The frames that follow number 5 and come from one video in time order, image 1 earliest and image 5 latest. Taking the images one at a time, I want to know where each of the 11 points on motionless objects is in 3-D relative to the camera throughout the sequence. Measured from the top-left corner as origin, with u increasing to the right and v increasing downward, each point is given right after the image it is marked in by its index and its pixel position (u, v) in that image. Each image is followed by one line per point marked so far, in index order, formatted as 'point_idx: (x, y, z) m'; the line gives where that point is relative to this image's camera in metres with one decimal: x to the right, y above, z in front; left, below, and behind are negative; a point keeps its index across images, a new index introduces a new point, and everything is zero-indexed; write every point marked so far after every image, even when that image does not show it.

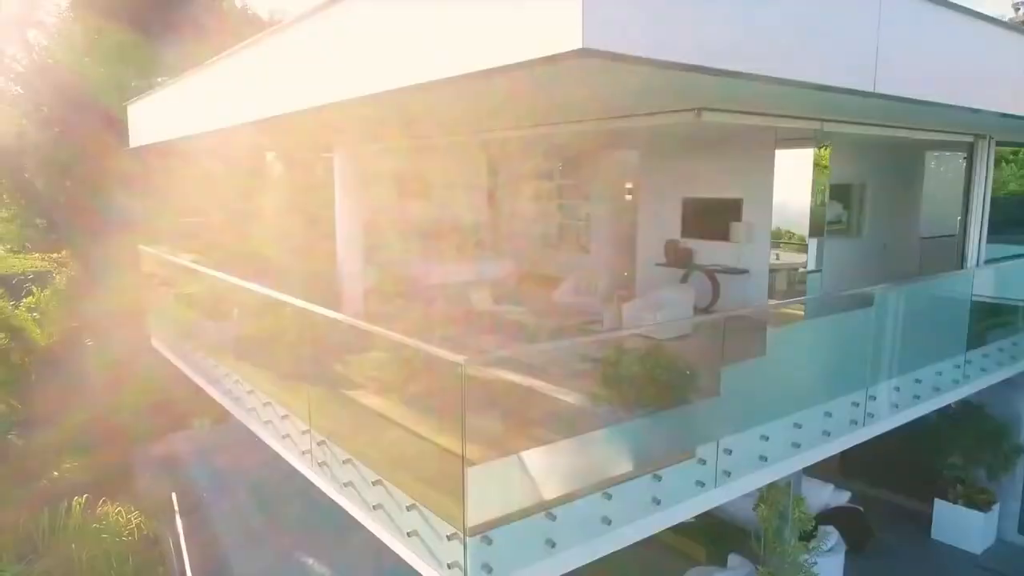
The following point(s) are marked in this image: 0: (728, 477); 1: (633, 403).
0: (+1.6, -1.4, +5.5) m
1: (+0.8, -0.8, +4.9) m
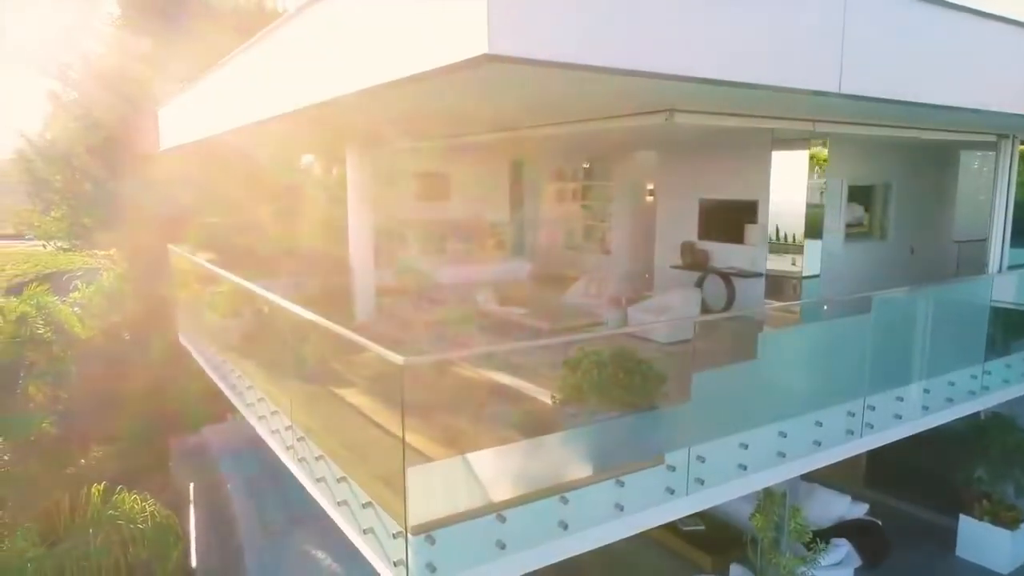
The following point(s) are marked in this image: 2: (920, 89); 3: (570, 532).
0: (+1.4, -1.5, +5.4) m
1: (+0.5, -0.8, +4.9) m
2: (+3.0, +1.4, +5.4) m
3: (+0.4, -1.6, +4.8) m
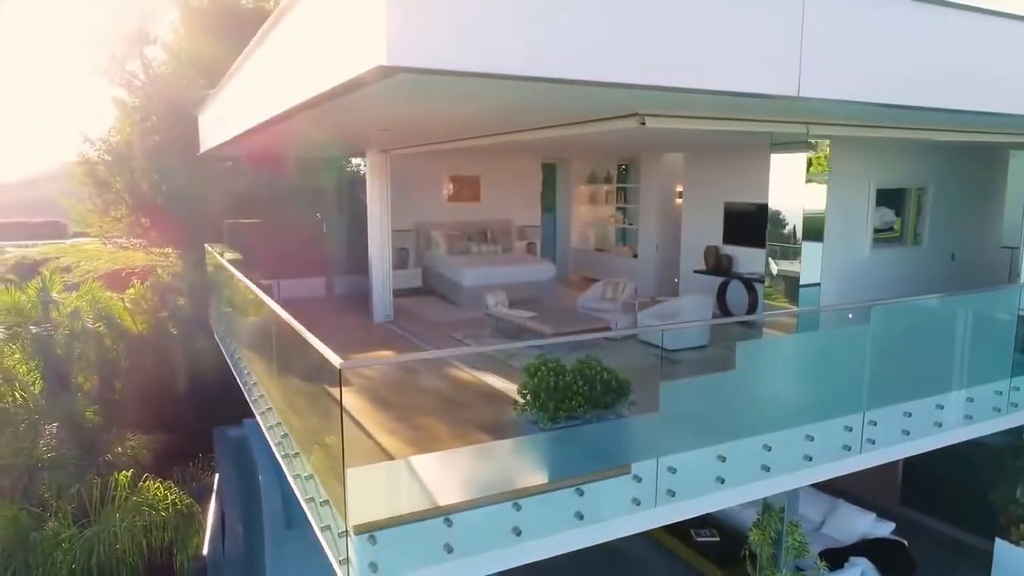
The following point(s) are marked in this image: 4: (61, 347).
0: (+1.2, -1.5, +5.3) m
1: (+0.3, -0.8, +4.9) m
2: (+2.8, +1.4, +5.1) m
3: (+0.1, -1.6, +4.7) m
4: (-6.4, -0.8, +10.5) m
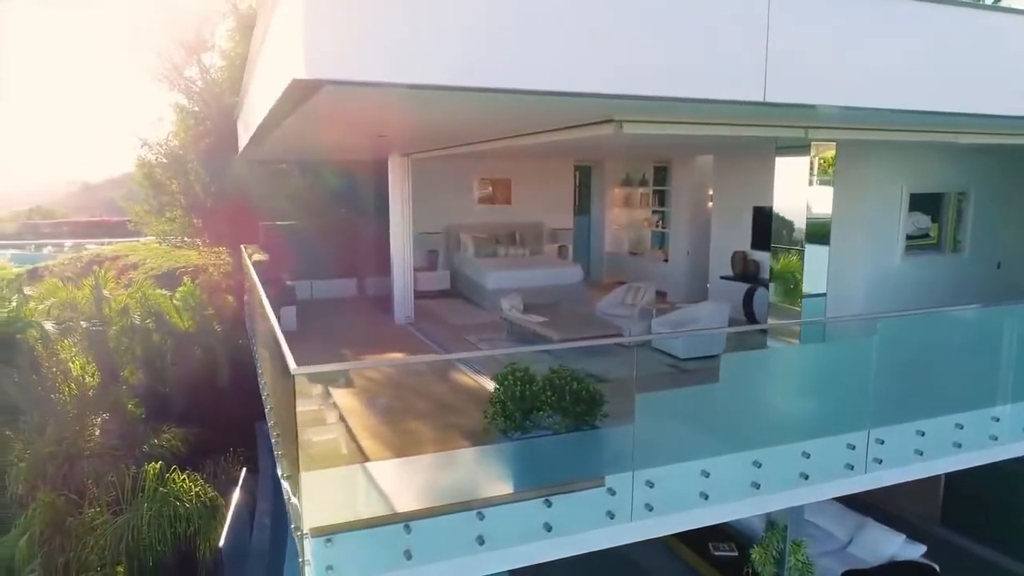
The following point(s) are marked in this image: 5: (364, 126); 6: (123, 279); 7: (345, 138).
0: (+1.0, -1.6, +5.2) m
1: (+0.1, -0.9, +4.9) m
2: (+2.6, +1.3, +4.8) m
3: (-0.1, -1.7, +4.7) m
4: (-6.1, -0.8, +11.0) m
5: (-1.5, +1.7, +7.6) m
6: (-7.7, +0.2, +14.4) m
7: (-2.1, +1.9, +9.5) m
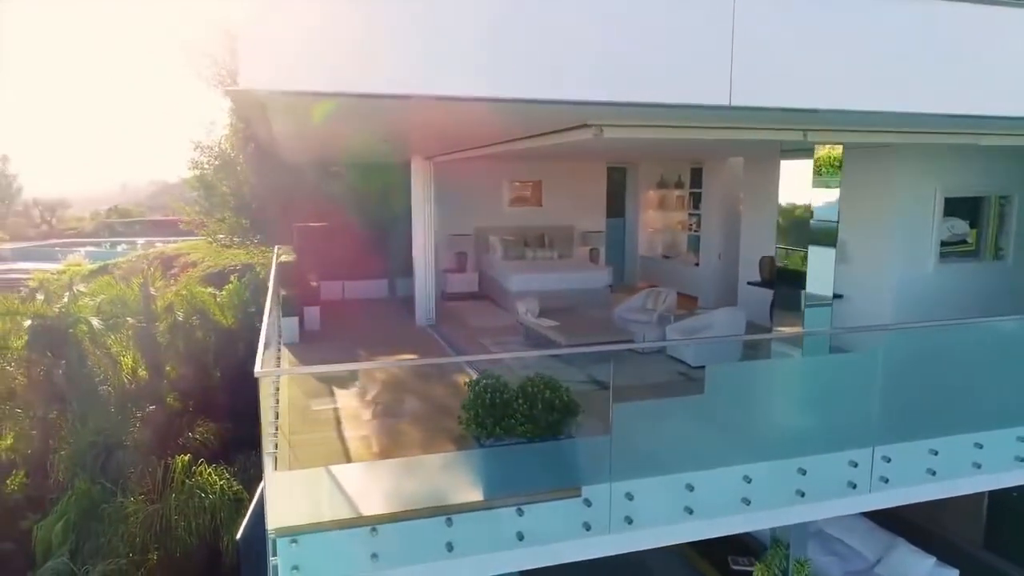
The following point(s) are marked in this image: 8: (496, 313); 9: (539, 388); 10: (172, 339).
0: (+0.8, -1.6, +5.1) m
1: (-0.1, -0.9, +4.8) m
2: (+2.4, +1.2, +4.6) m
3: (-0.3, -1.7, +4.7) m
4: (-5.7, -0.8, +11.5) m
5: (-1.4, +1.7, +7.7) m
6: (-7.0, +0.2, +15.0) m
7: (-1.9, +1.9, +9.6) m
8: (-0.2, -0.4, +10.4) m
9: (+0.2, -0.7, +4.8) m
10: (-5.6, -0.8, +11.8) m
